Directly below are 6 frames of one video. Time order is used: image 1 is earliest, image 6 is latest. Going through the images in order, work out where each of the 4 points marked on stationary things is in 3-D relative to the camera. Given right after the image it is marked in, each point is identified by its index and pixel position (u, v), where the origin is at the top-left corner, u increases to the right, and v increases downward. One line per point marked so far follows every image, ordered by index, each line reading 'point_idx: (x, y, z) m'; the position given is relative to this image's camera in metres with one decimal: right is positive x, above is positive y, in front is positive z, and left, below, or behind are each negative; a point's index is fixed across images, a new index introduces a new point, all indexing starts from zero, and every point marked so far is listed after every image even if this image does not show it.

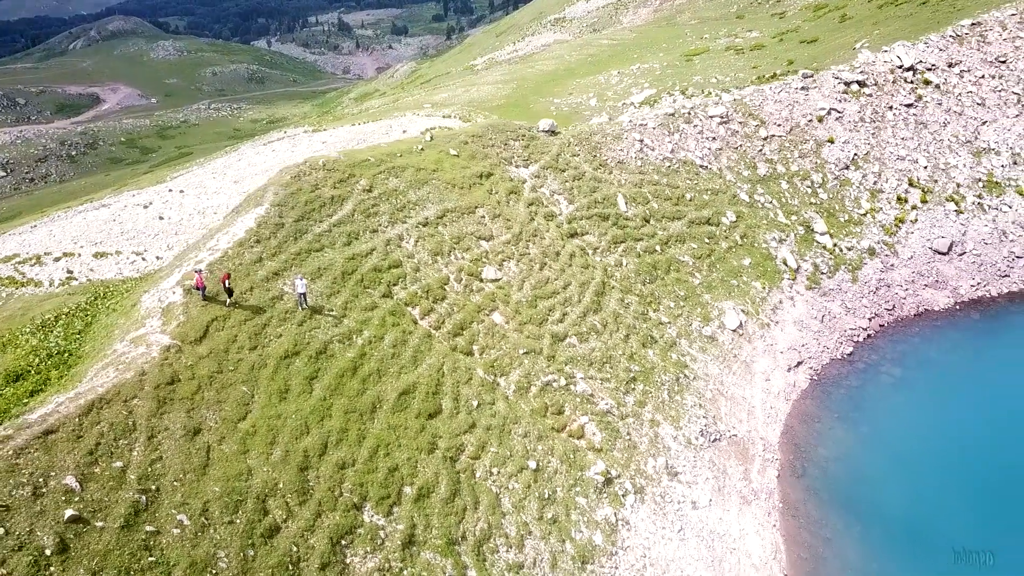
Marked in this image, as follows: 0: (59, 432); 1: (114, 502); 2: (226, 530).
0: (-10.2, -3.3, +18.3) m
1: (-8.5, -4.6, +17.4) m
2: (-6.5, -5.6, +18.6) m
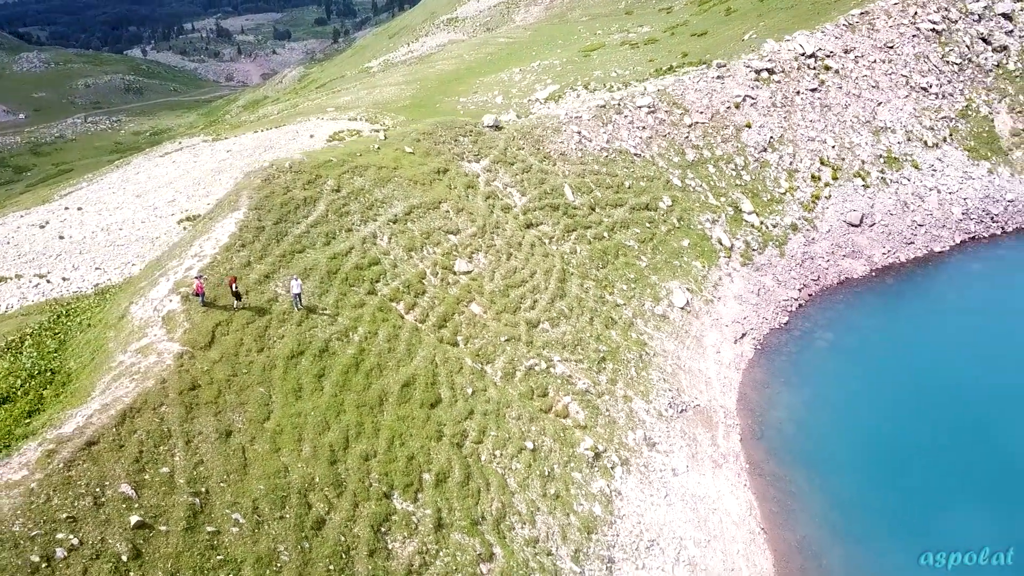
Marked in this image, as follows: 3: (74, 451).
0: (-9.1, -3.5, +18.1) m
1: (-7.3, -4.7, +17.4) m
2: (-5.4, -5.5, +18.8) m
3: (-9.5, -3.6, +17.9) m
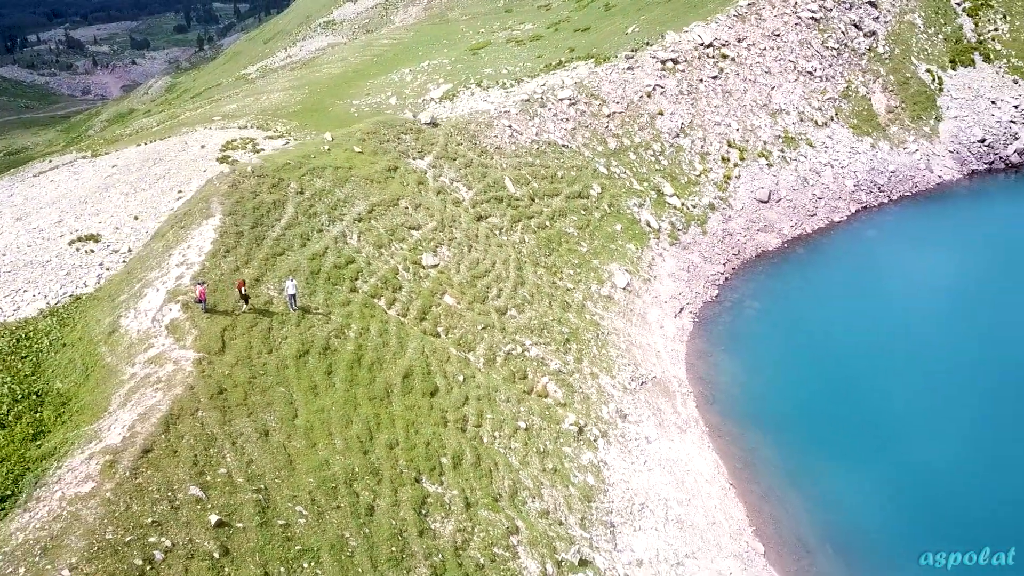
0: (-7.9, -3.6, +17.9) m
1: (-5.9, -4.7, +17.5) m
2: (-4.1, -5.4, +19.2) m
3: (-8.2, -3.7, +17.7) m
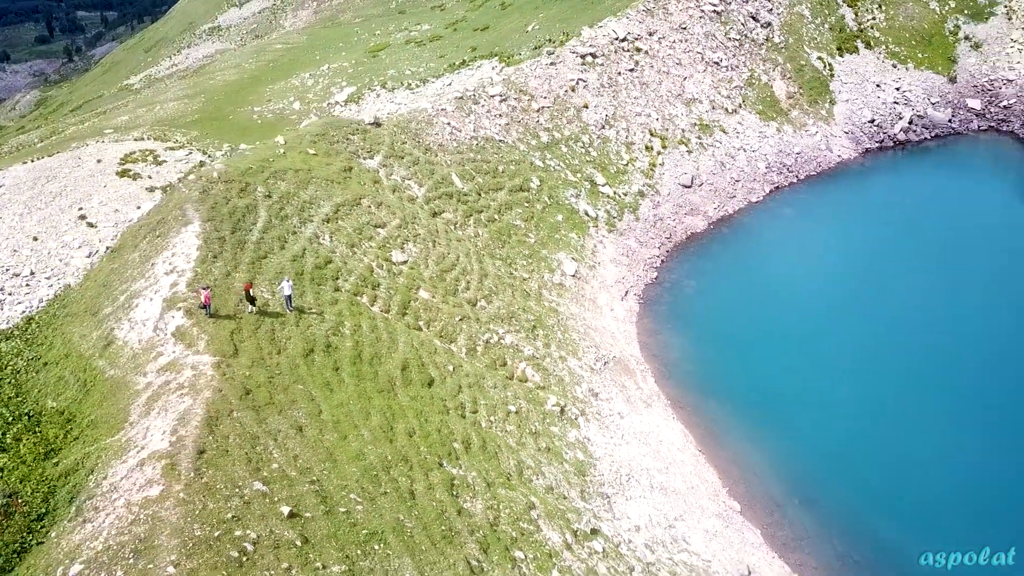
0: (-6.7, -3.6, +18.0) m
1: (-4.6, -4.6, +17.8) m
2: (-3.0, -5.1, +19.7) m
3: (-7.0, -3.8, +17.7) m
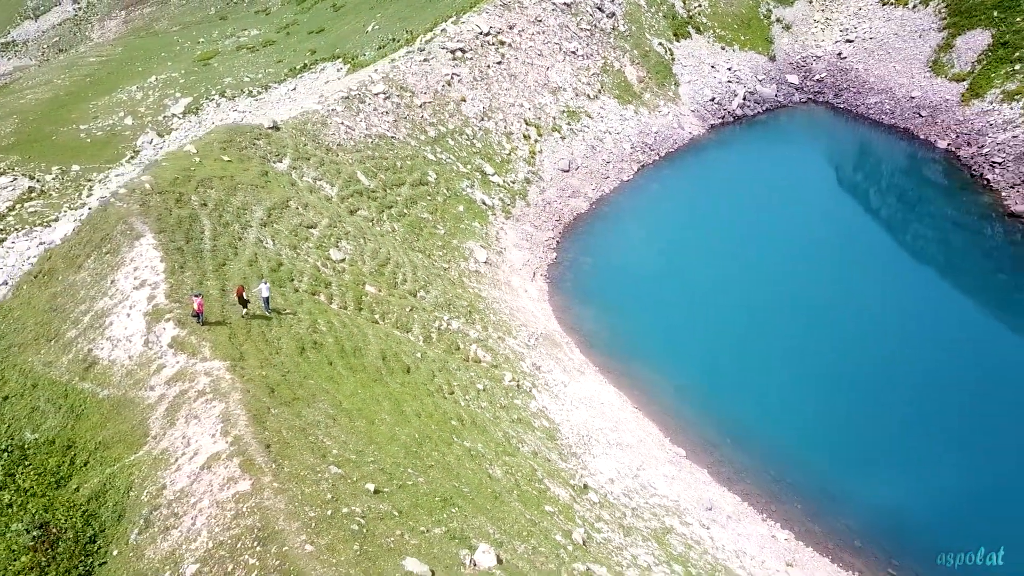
0: (-5.4, -3.5, +18.2) m
1: (-3.2, -4.3, +18.5) m
2: (-2.0, -4.7, +20.6) m
3: (-5.6, -3.7, +17.8) m
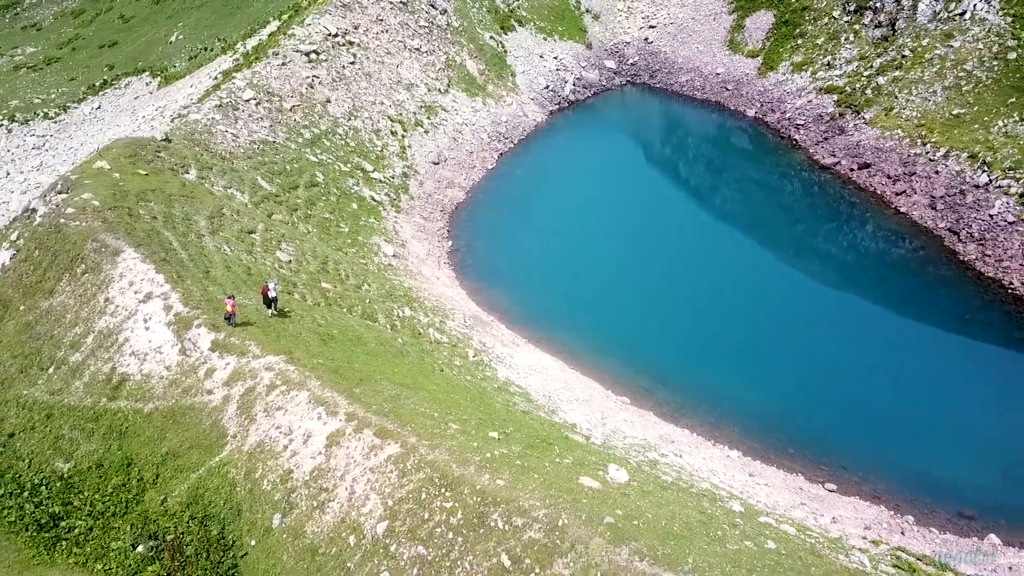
0: (-2.9, -3.0, +19.2) m
1: (-0.8, -3.5, +20.0) m
2: (-0.1, -3.7, +22.3) m
3: (-3.0, -3.2, +18.8) m
